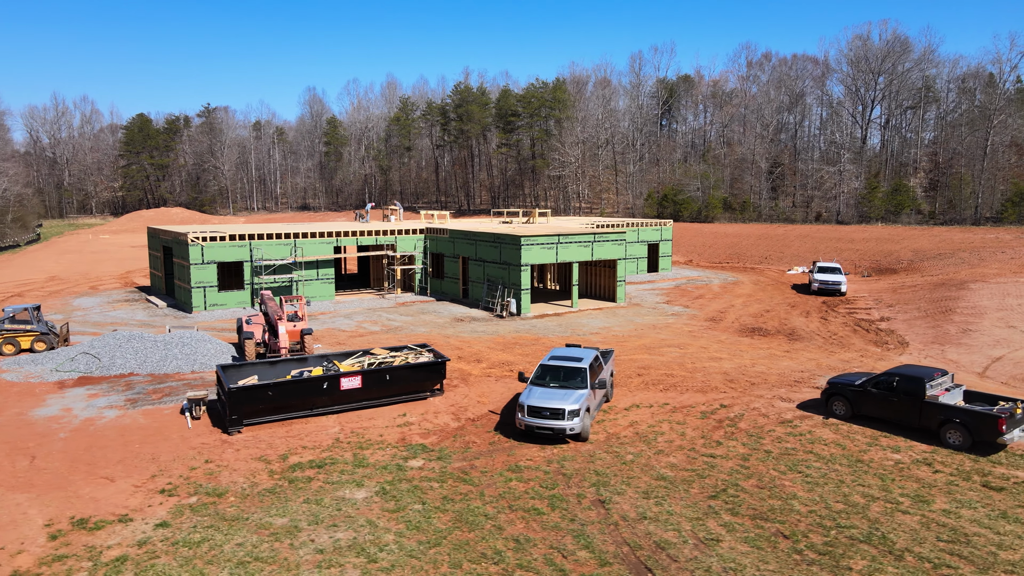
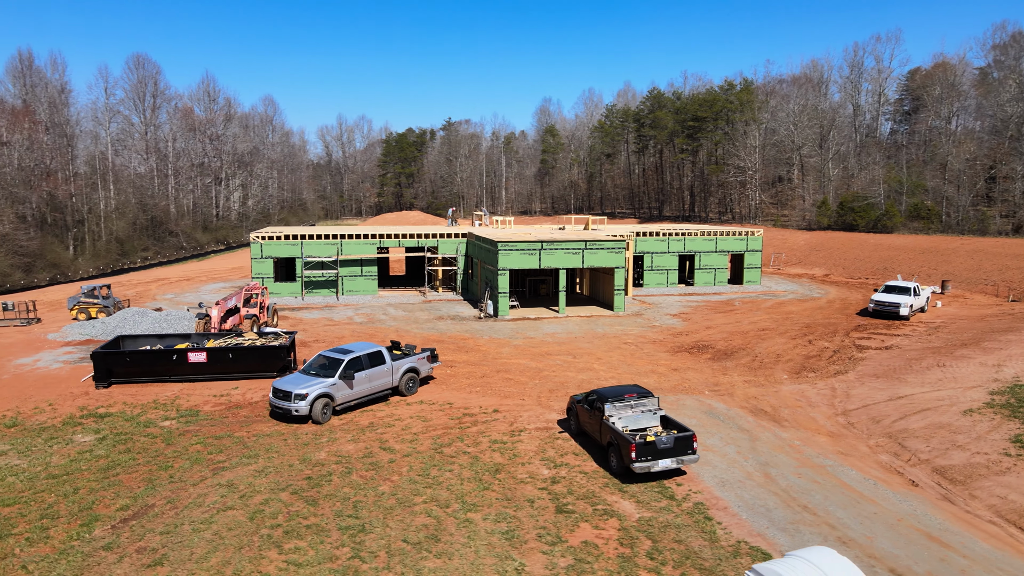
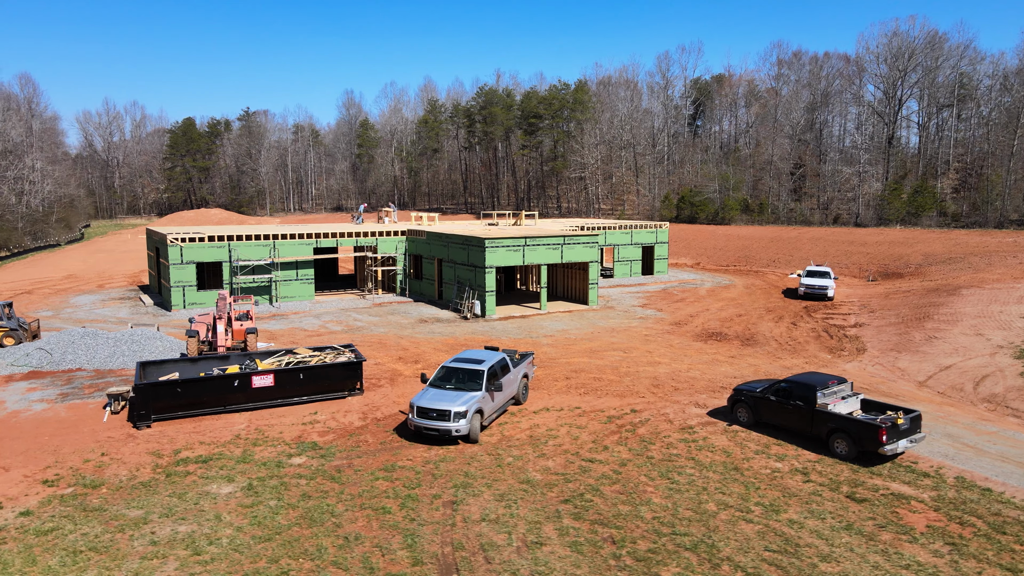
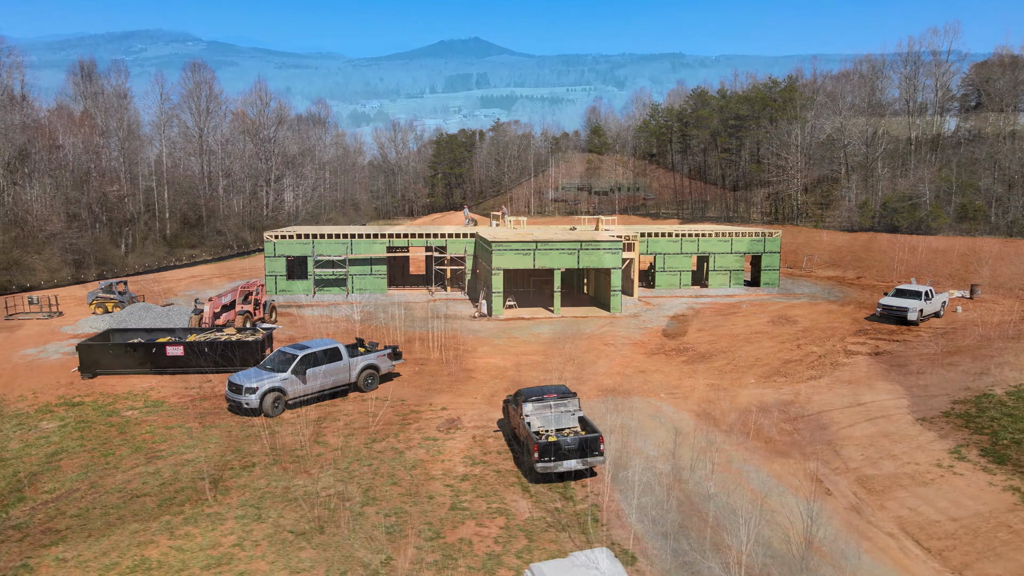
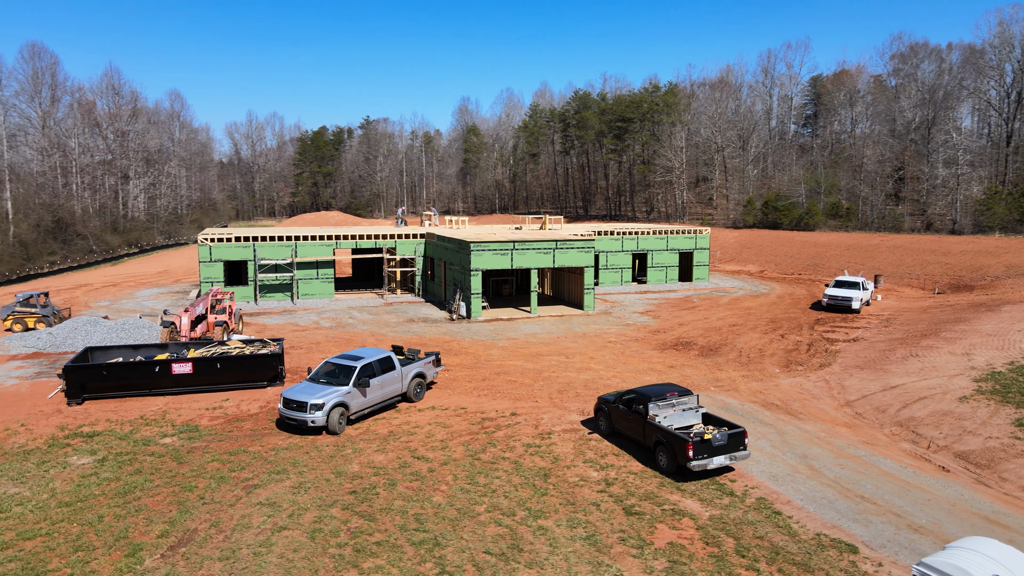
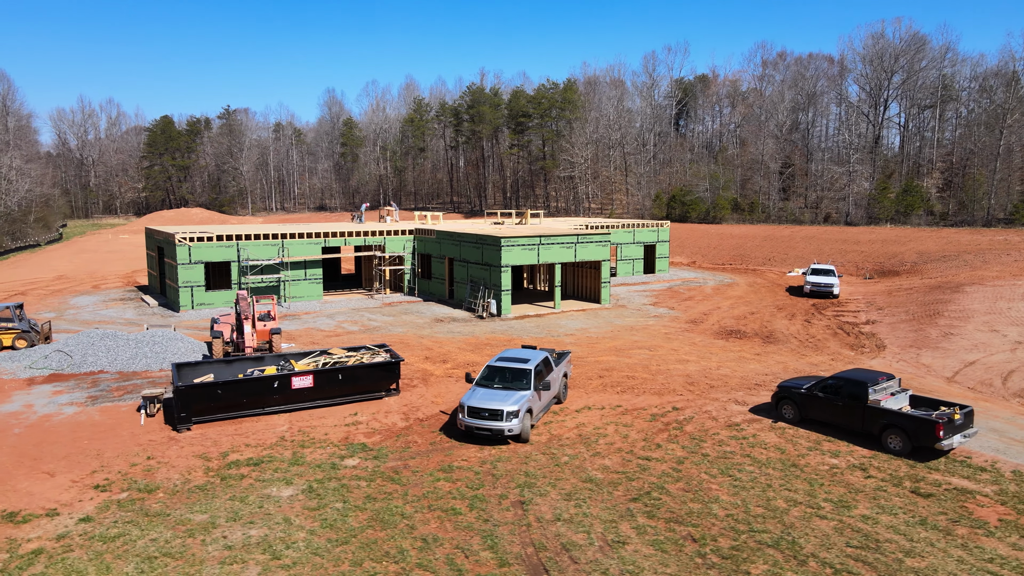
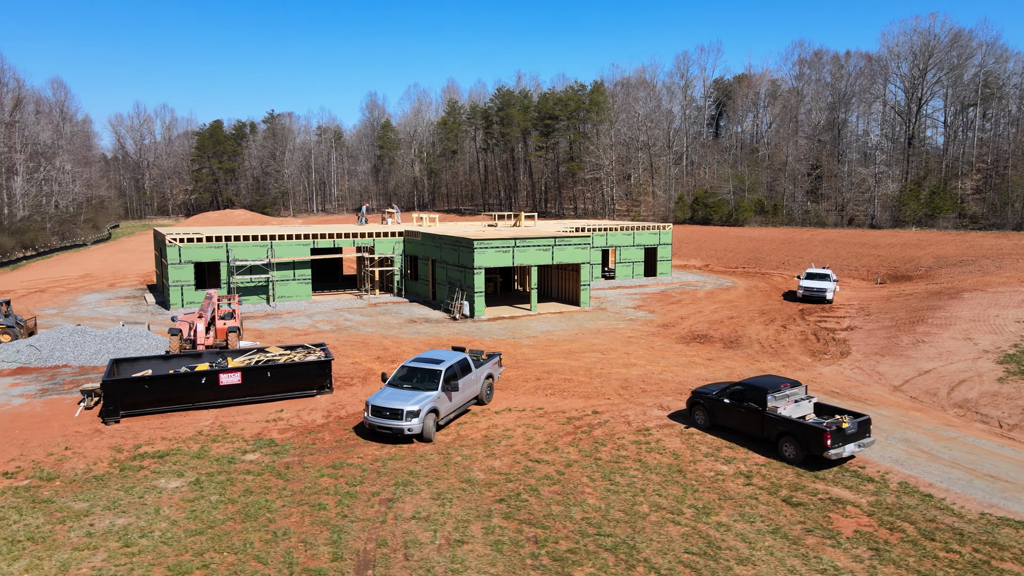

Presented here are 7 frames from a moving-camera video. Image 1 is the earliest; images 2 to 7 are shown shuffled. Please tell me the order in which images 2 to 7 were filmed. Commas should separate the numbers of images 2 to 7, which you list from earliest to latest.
6, 3, 7, 5, 2, 4
